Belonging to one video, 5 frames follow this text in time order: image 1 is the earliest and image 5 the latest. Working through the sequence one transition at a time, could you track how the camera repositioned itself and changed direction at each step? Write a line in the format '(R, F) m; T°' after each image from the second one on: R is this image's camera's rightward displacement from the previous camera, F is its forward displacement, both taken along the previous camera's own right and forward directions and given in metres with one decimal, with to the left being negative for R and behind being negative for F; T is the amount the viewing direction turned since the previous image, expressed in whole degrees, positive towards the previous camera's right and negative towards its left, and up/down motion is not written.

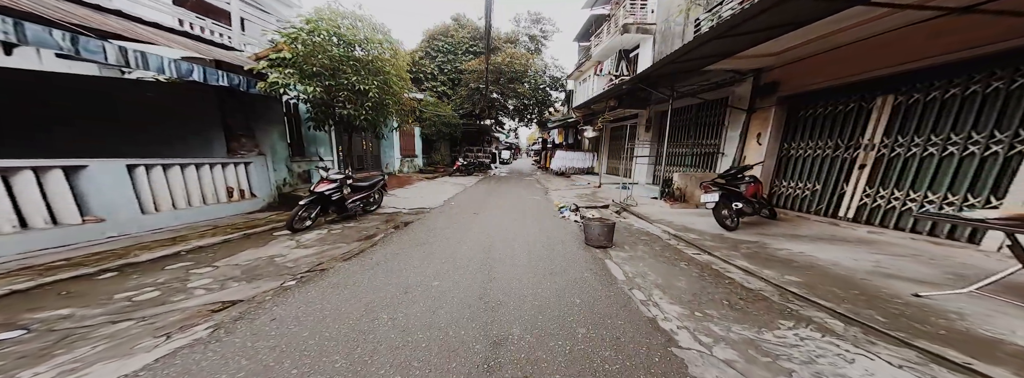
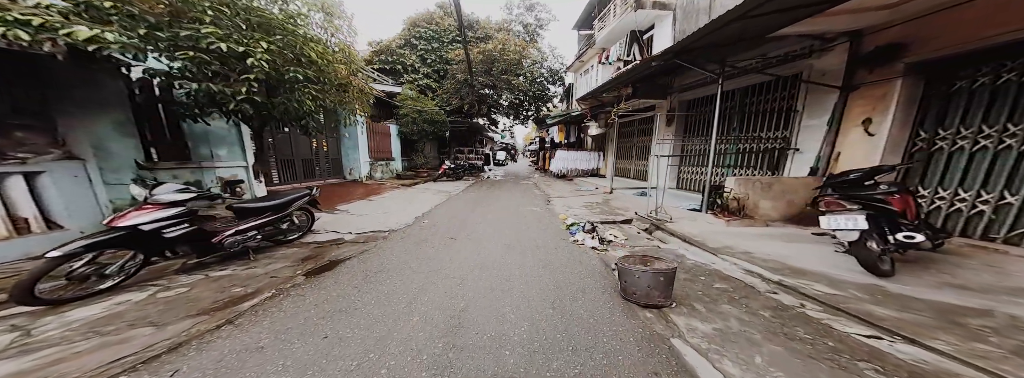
(+0.1, +1.7) m; +1°
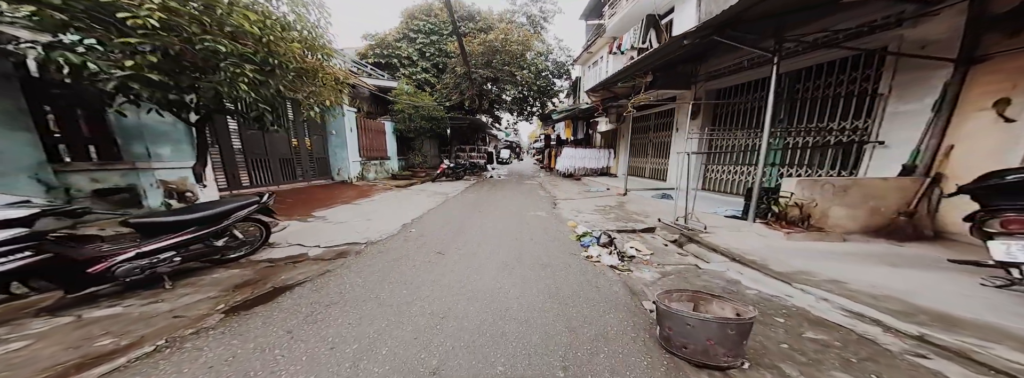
(+0.1, +0.7) m; -1°
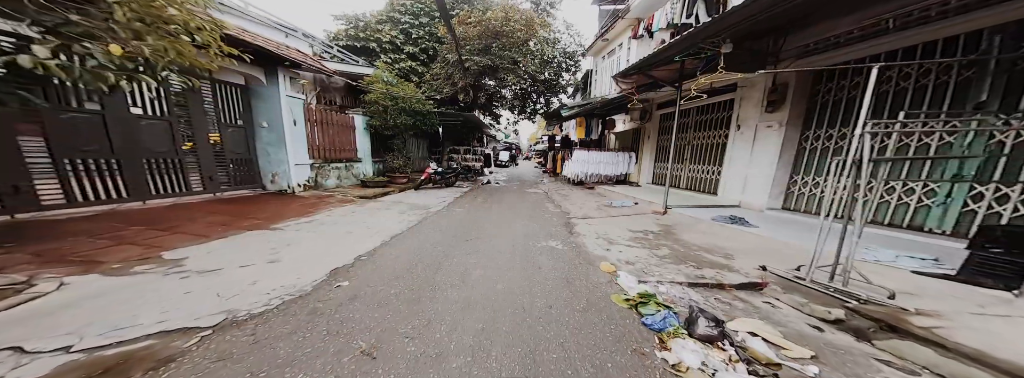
(-0.1, +1.9) m; 0°
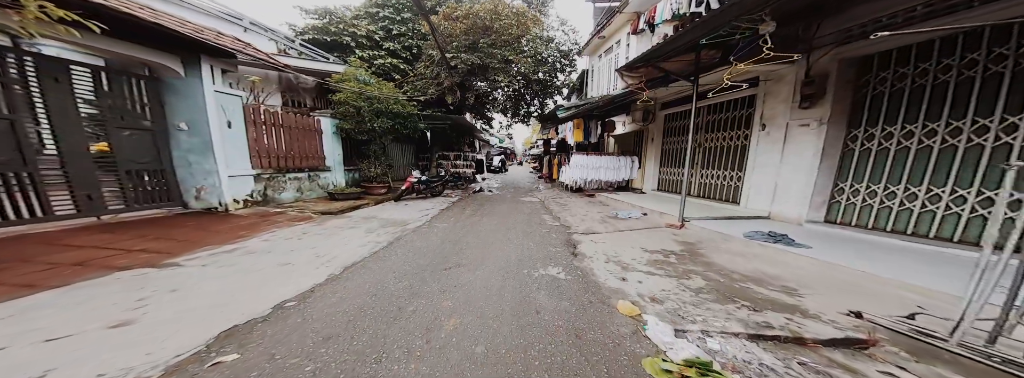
(+0.1, +0.9) m; +1°
